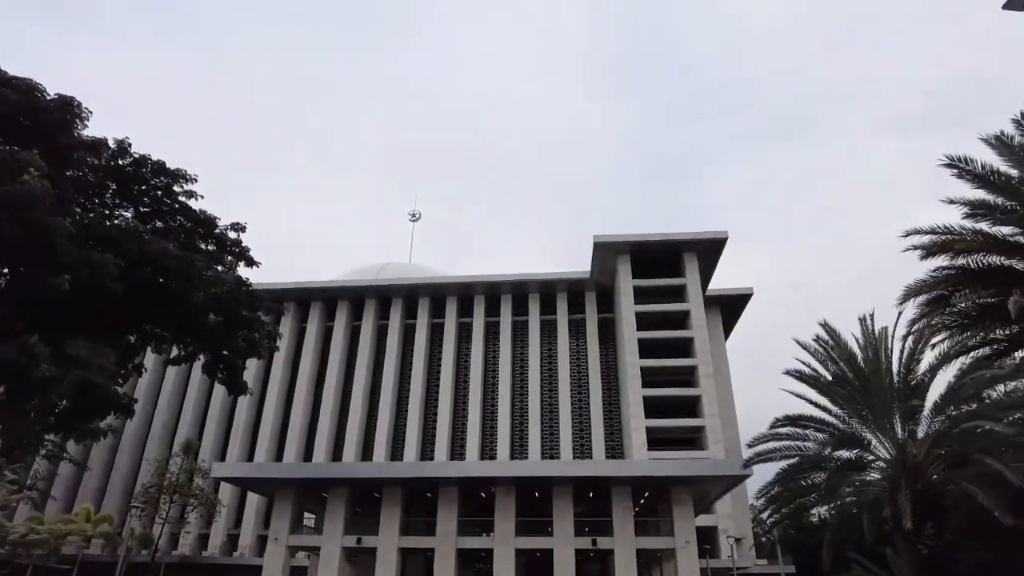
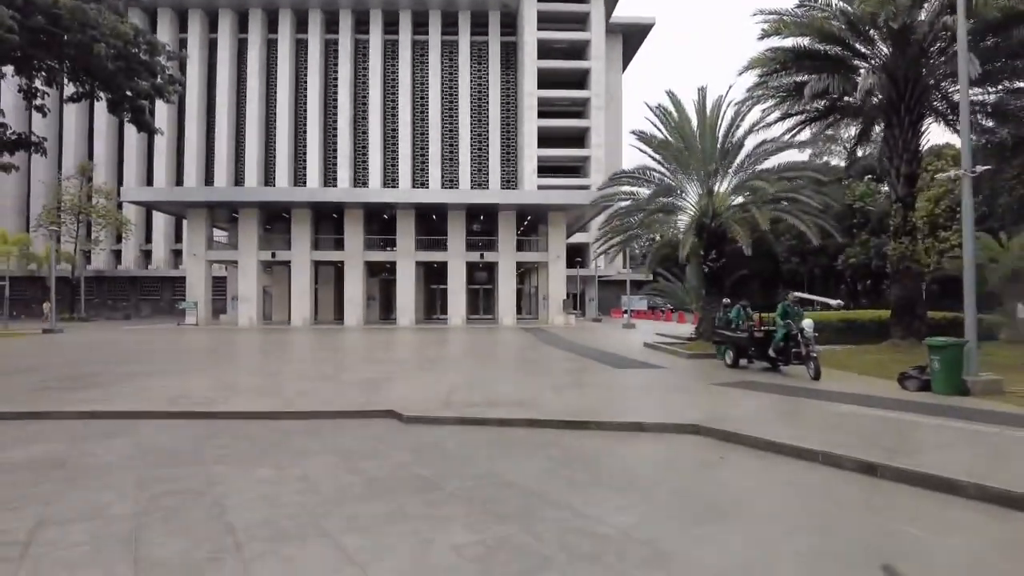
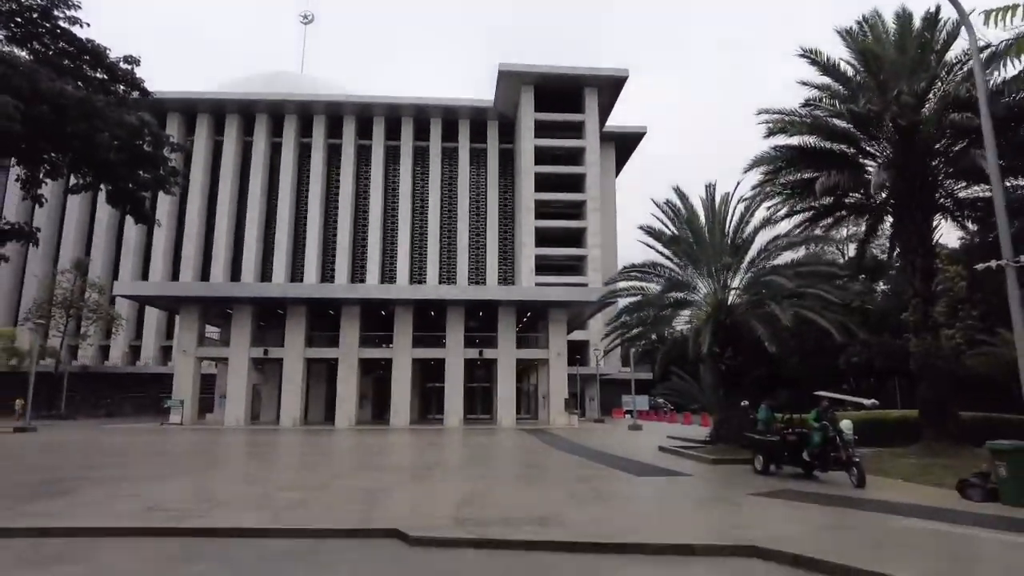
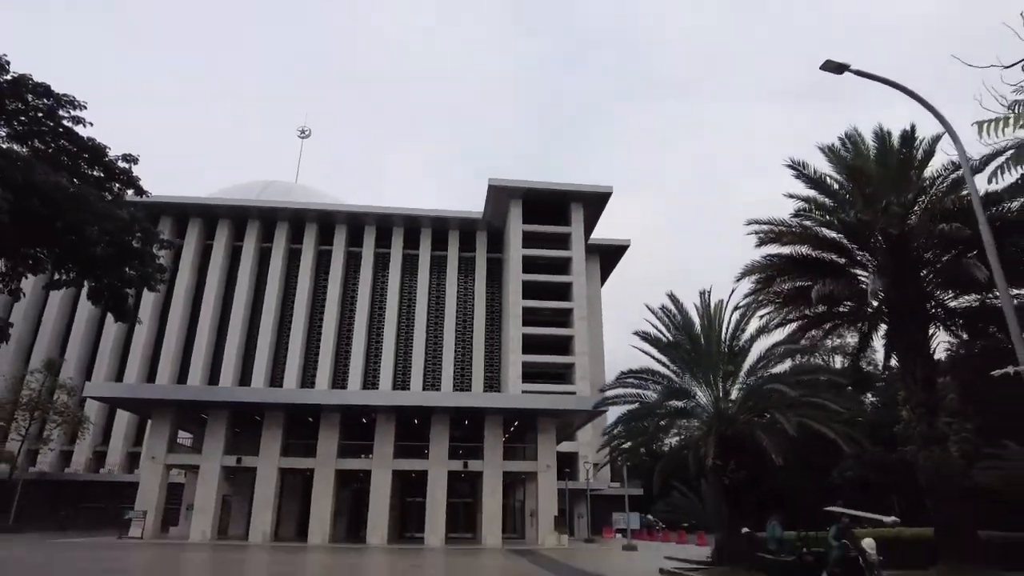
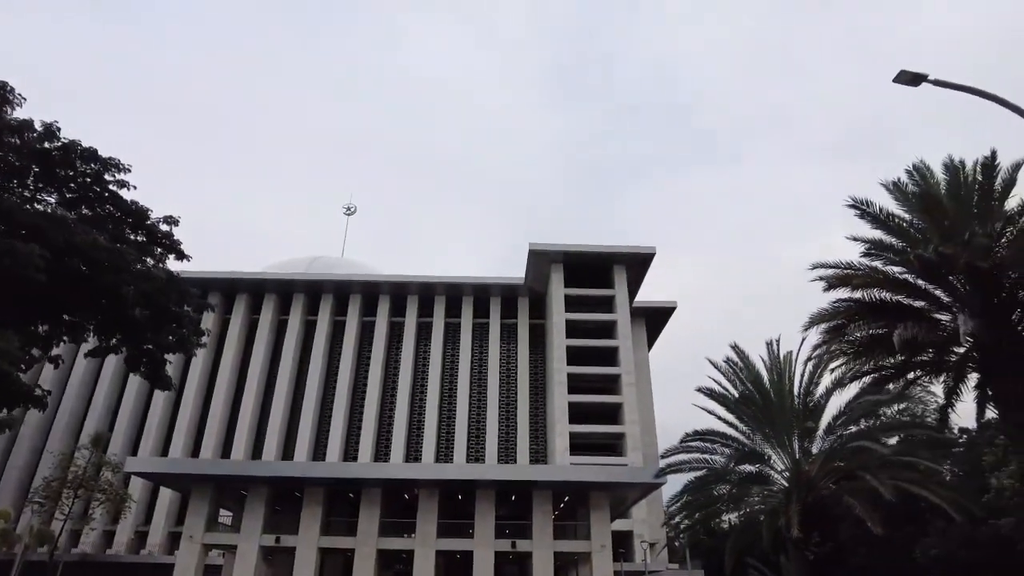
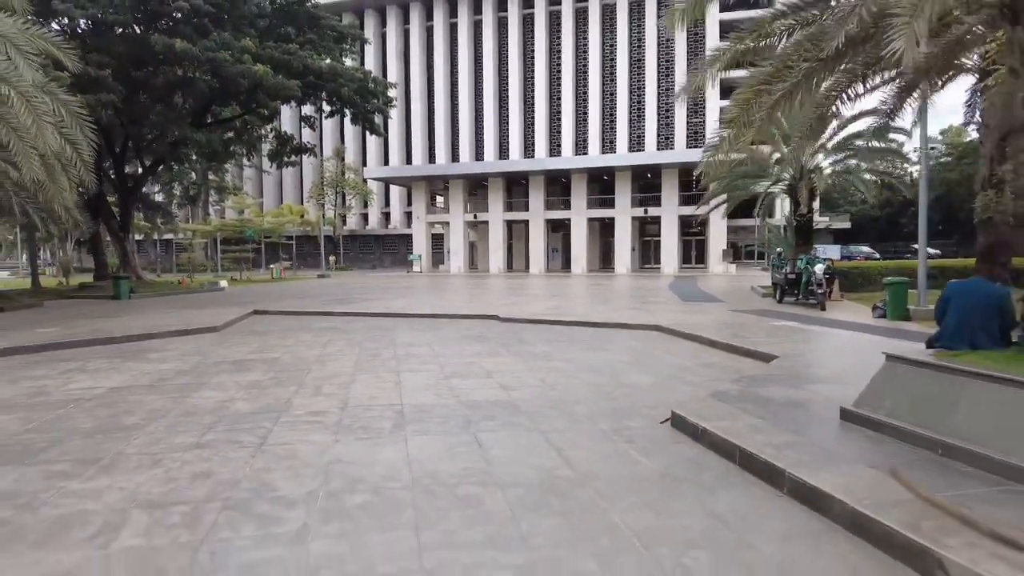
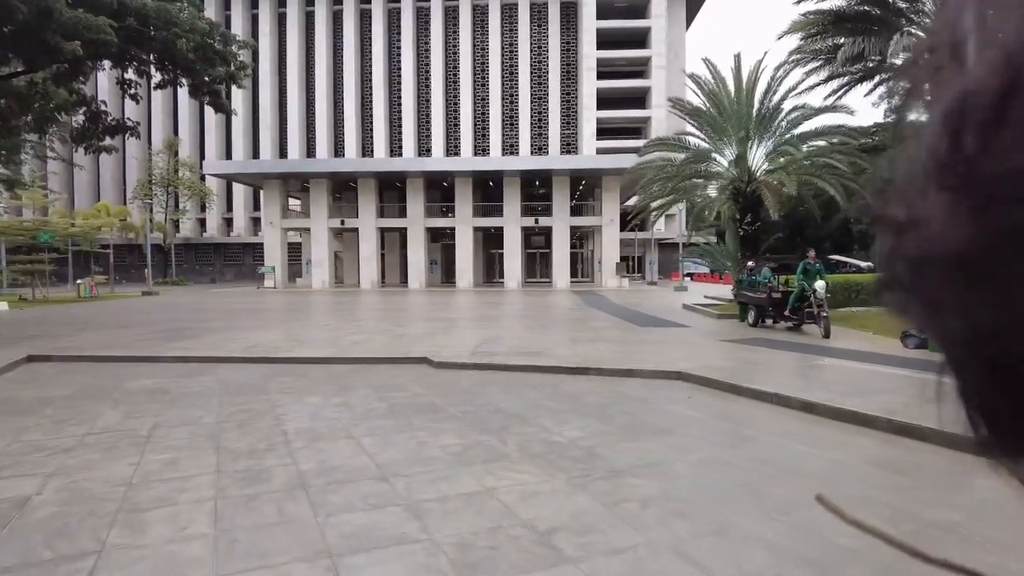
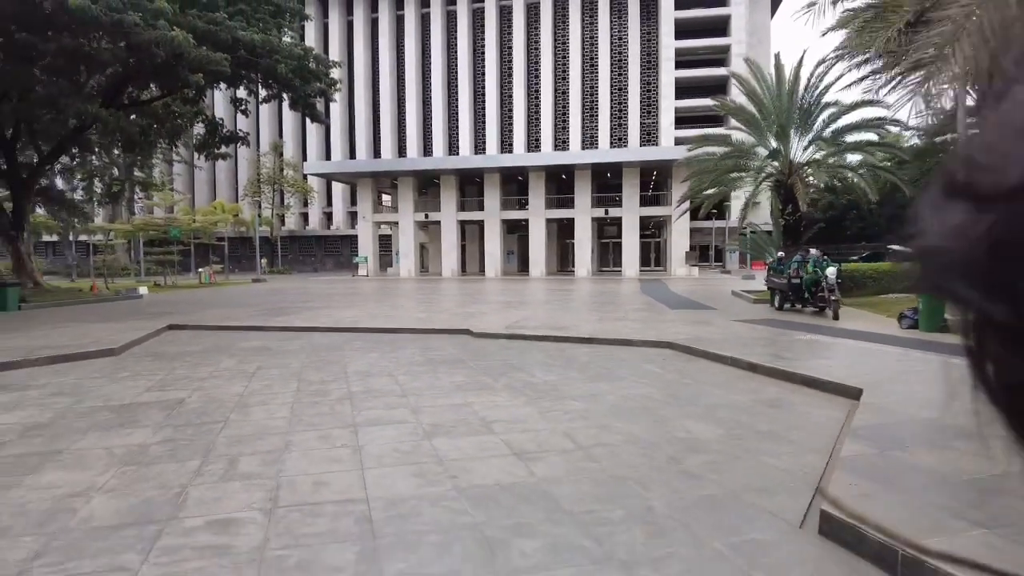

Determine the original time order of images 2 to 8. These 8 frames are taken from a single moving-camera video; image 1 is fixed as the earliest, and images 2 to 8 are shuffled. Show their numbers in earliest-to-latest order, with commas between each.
5, 4, 3, 2, 7, 8, 6
